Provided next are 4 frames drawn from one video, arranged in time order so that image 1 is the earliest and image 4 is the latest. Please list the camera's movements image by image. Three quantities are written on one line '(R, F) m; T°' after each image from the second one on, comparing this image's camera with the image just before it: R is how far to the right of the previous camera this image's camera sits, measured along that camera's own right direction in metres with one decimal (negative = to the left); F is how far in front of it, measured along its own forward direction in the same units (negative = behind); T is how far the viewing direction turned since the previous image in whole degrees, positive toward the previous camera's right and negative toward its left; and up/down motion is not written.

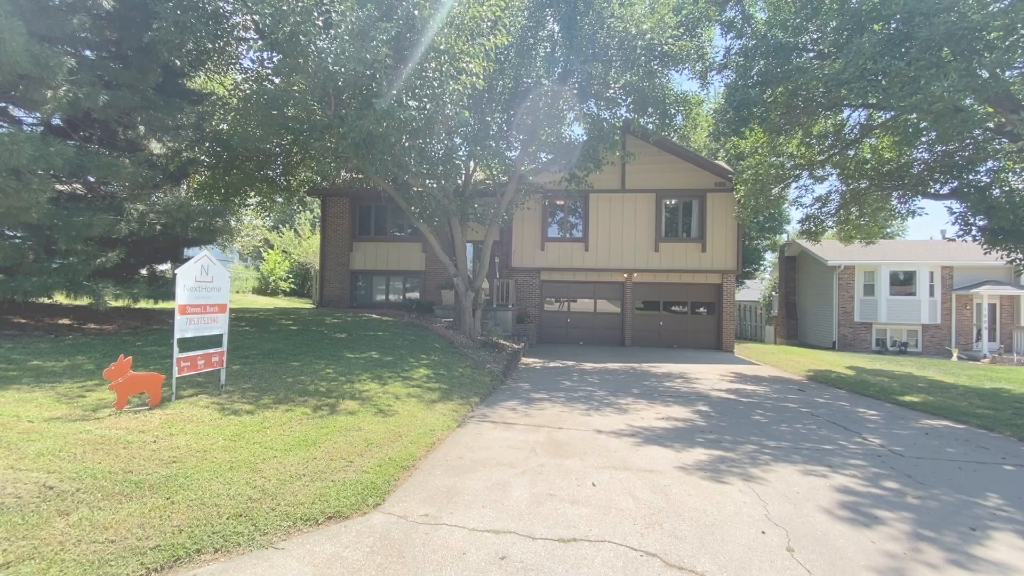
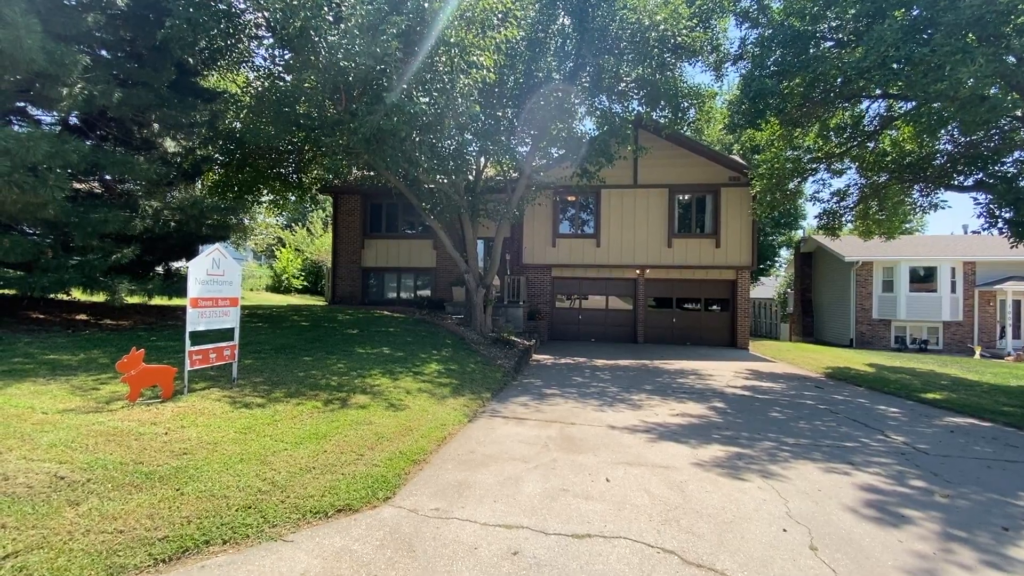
(0.0, +0.1) m; -1°
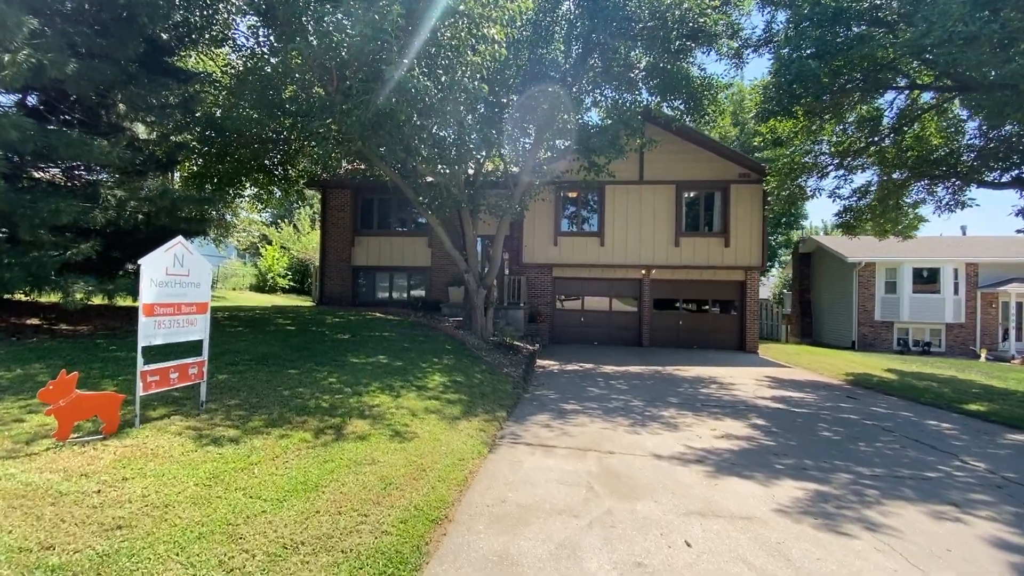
(-0.4, +1.0) m; +1°
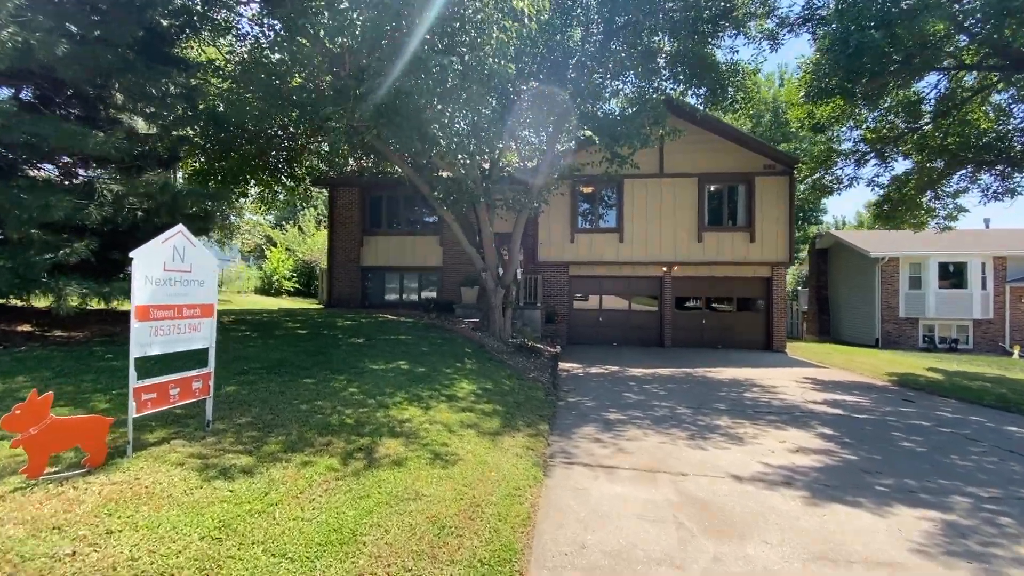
(-0.4, +0.7) m; 0°
